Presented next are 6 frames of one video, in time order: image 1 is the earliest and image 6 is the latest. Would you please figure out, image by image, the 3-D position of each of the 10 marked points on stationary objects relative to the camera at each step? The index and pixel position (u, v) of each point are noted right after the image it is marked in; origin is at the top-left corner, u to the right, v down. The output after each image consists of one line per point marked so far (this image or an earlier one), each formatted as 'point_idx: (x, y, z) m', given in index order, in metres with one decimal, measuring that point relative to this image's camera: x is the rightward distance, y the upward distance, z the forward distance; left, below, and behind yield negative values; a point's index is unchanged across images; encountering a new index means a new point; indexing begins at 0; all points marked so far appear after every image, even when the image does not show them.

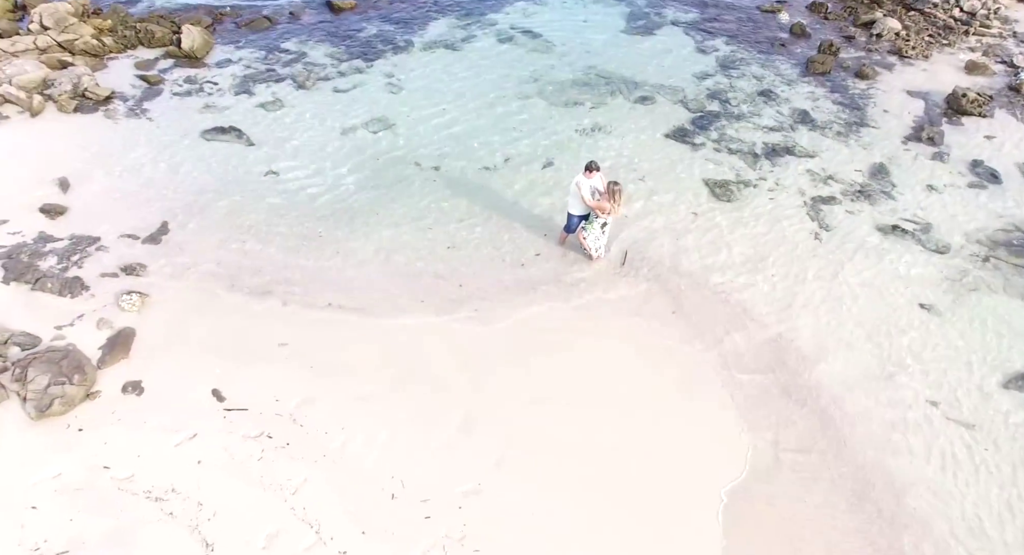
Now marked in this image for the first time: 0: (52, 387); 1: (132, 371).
0: (-7.1, -1.7, +10.1) m
1: (-6.2, -1.5, +10.8) m
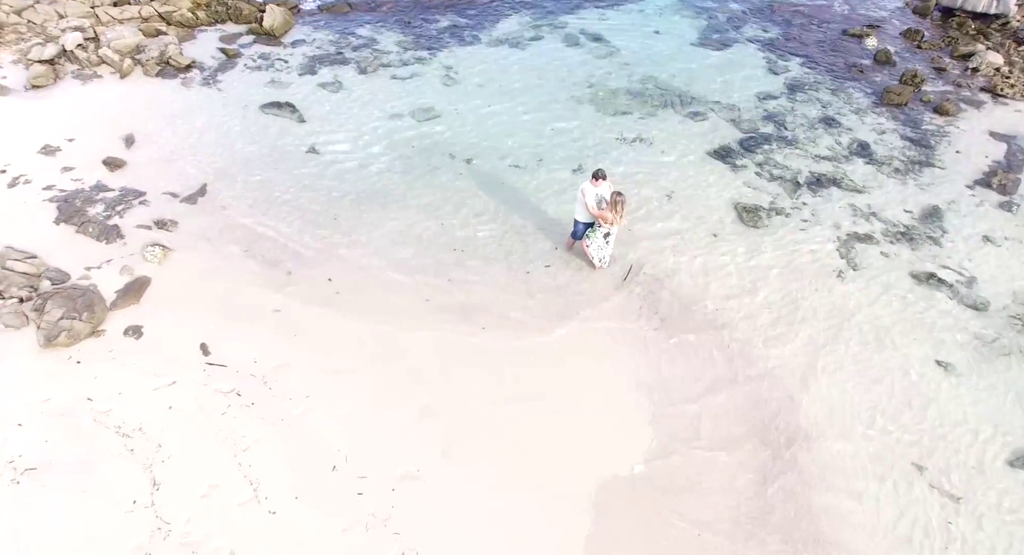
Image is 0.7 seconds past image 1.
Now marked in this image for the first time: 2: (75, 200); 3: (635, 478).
0: (-7.6, -0.7, +11.1) m
1: (-6.6, -0.7, +11.7) m
2: (-9.5, +1.7, +14.4) m
3: (+1.7, -2.7, +9.7) m
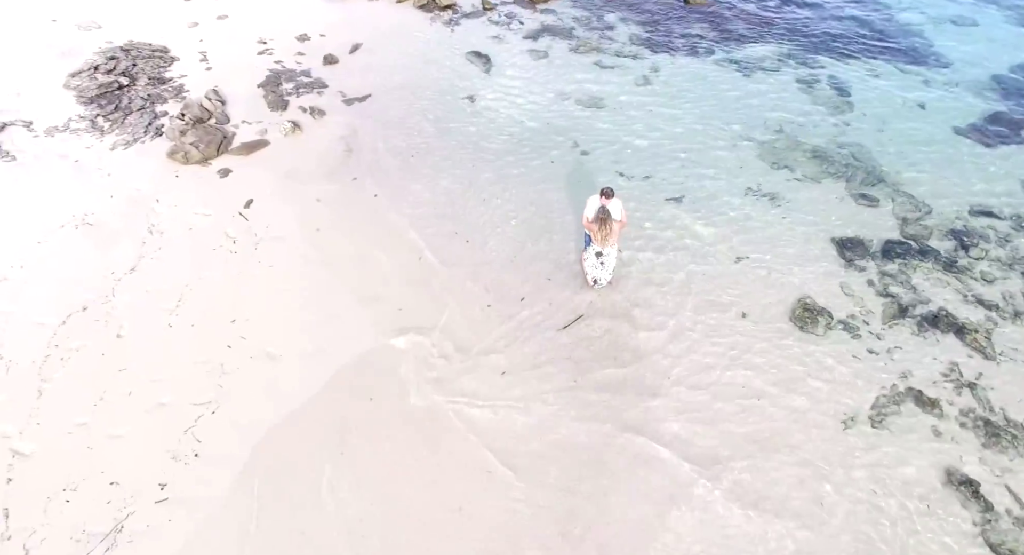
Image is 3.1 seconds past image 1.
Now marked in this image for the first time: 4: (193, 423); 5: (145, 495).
0: (-7.1, +2.9, +14.6) m
1: (-6.1, +2.5, +14.7) m
2: (-6.3, +5.5, +18.2) m
3: (-1.1, -2.4, +9.4) m
4: (-4.6, -2.1, +9.4) m
5: (-4.7, -2.8, +8.5) m
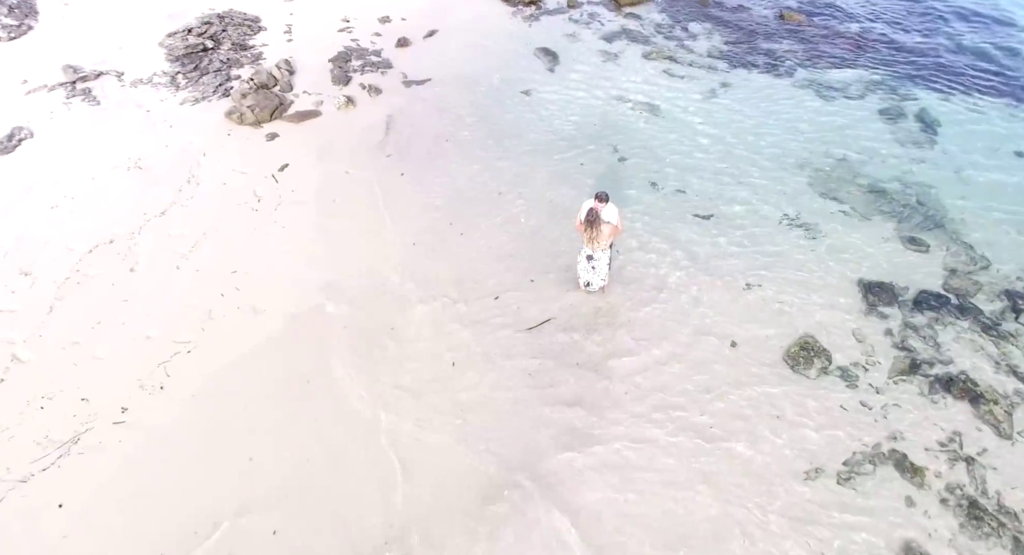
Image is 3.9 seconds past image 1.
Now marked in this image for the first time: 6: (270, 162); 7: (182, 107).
0: (-6.3, +4.0, +15.6) m
1: (-5.3, +3.5, +15.6) m
2: (-4.5, +6.4, +19.0) m
3: (-2.0, -2.1, +9.6) m
4: (-5.3, -1.2, +10.1) m
5: (-5.7, -2.0, +9.3) m
6: (-5.3, +2.5, +14.5) m
7: (-7.9, +4.1, +15.9) m
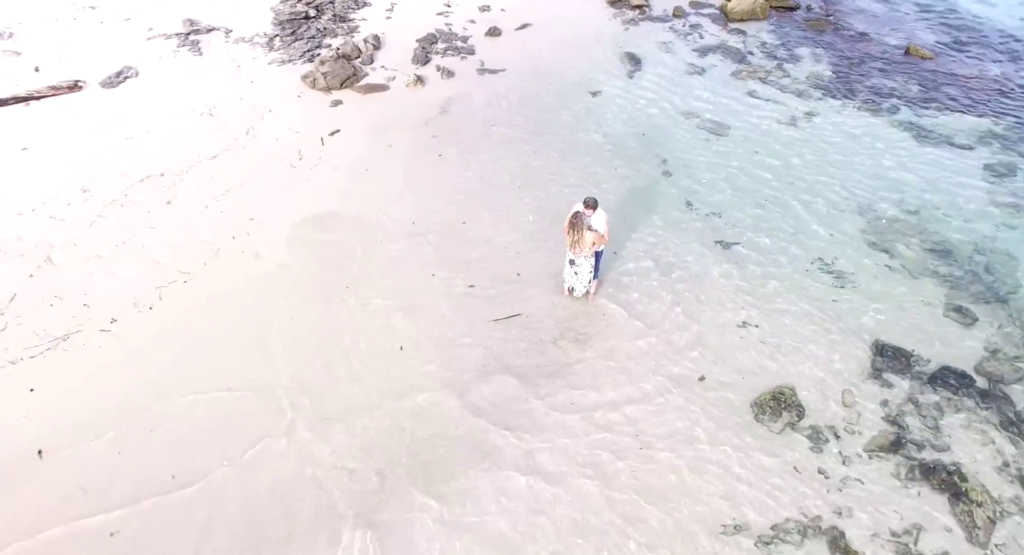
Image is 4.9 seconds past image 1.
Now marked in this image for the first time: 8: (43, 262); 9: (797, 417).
0: (-4.8, +5.1, +16.7) m
1: (-4.0, +4.4, +16.5) m
2: (-2.1, +7.1, +19.6) m
3: (-2.9, -1.5, +10.0) m
4: (-5.8, -0.1, +11.2) m
5: (-6.6, -0.7, +10.4) m
6: (-4.4, +3.5, +15.4) m
7: (-6.4, +5.5, +17.2) m
8: (-8.0, +0.3, +11.3) m
9: (+4.2, -2.1, +9.6) m
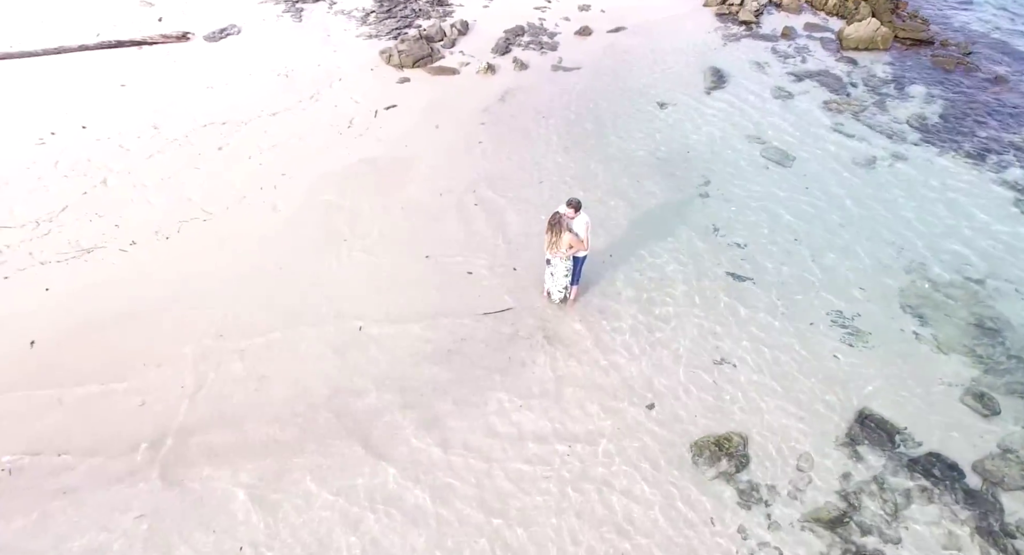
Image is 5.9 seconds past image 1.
0: (-3.1, +6.0, +17.4) m
1: (-2.4, +5.1, +17.0) m
2: (+0.5, +7.4, +19.7) m
3: (-3.6, -0.8, +10.6) m
4: (-6.0, +1.1, +12.3) m
5: (-6.9, +0.6, +11.7) m
6: (-3.1, +4.3, +16.1) m
7: (-4.4, +6.6, +18.2) m
8: (-8.0, +1.8, +12.8) m
9: (+3.0, -2.6, +8.9) m
